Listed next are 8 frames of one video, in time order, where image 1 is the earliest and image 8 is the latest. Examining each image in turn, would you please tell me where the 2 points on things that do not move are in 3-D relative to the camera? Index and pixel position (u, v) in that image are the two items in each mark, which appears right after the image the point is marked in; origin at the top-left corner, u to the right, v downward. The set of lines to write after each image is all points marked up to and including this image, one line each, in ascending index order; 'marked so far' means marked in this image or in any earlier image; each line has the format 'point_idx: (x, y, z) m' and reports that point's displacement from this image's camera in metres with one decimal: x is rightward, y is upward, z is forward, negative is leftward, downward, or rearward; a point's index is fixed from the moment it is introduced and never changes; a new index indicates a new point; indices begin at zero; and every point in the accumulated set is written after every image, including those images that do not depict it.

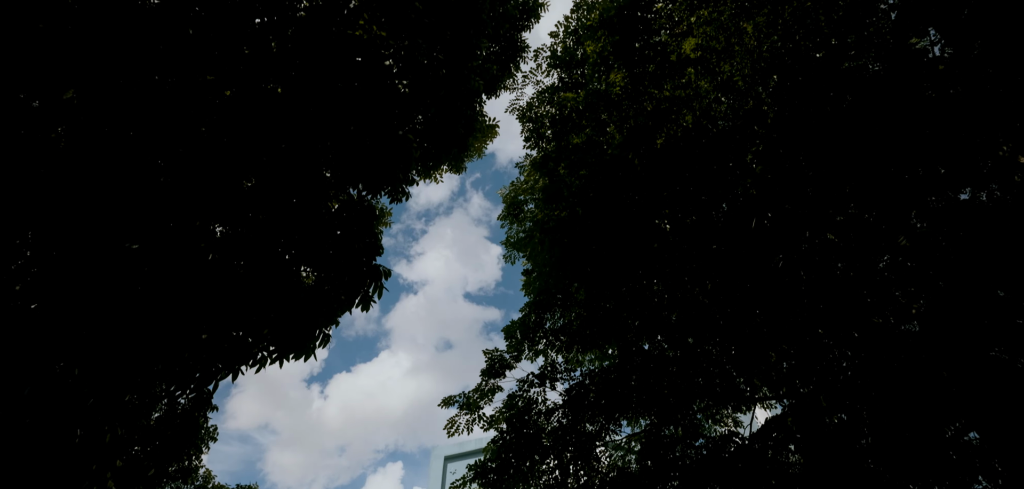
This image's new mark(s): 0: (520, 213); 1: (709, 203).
0: (+0.2, +0.7, +11.2) m
1: (+3.3, +0.8, +9.2) m
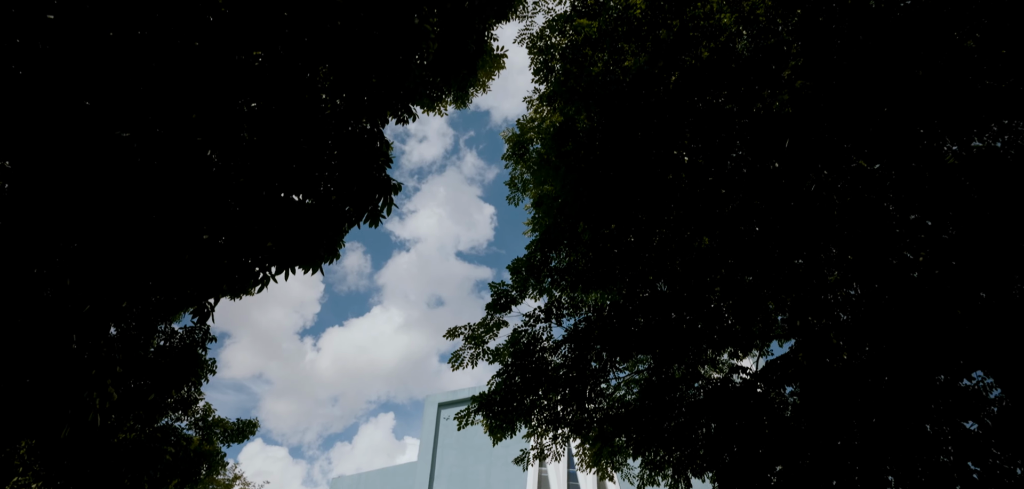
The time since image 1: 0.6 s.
0: (+0.3, +1.8, +10.9) m
1: (+3.4, +1.7, +8.9) m
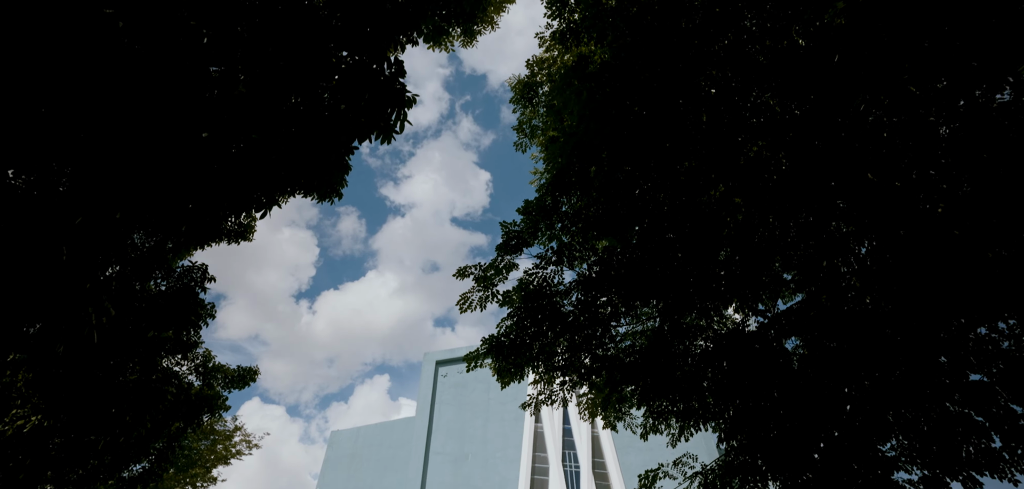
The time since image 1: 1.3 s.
0: (+0.4, +2.8, +10.6) m
1: (+3.5, +2.5, +8.6) m
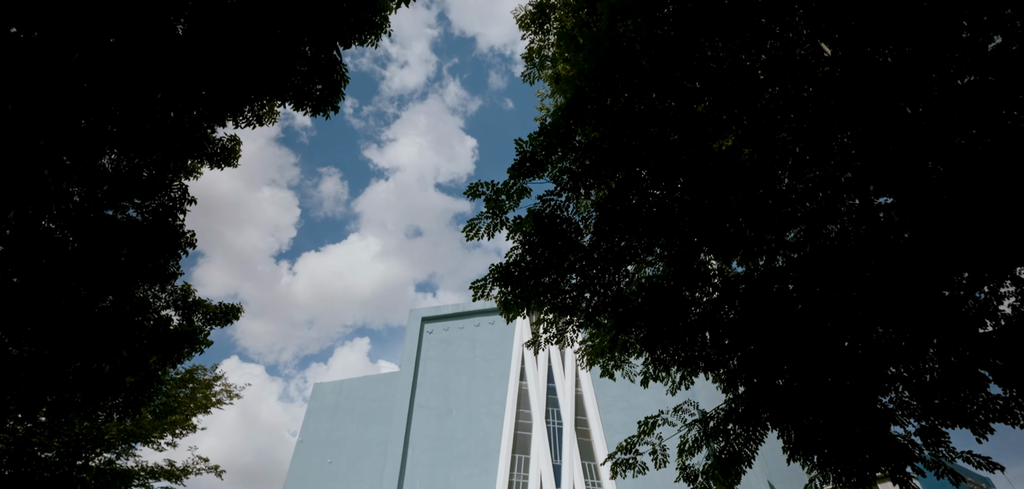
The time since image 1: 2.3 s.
0: (+0.5, +3.8, +9.9) m
1: (+3.7, +3.3, +8.1) m
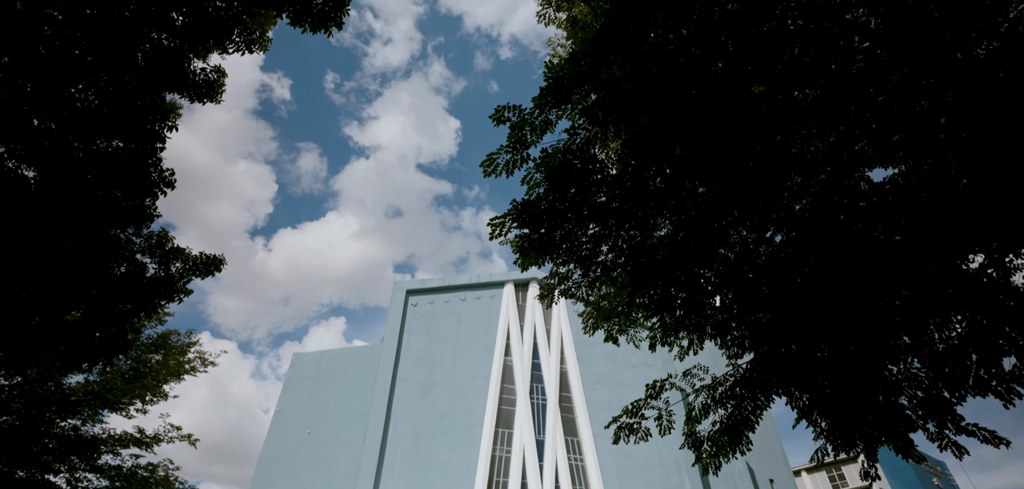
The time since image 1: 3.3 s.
0: (+0.7, +4.5, +9.3) m
1: (+3.9, +3.9, +7.6) m
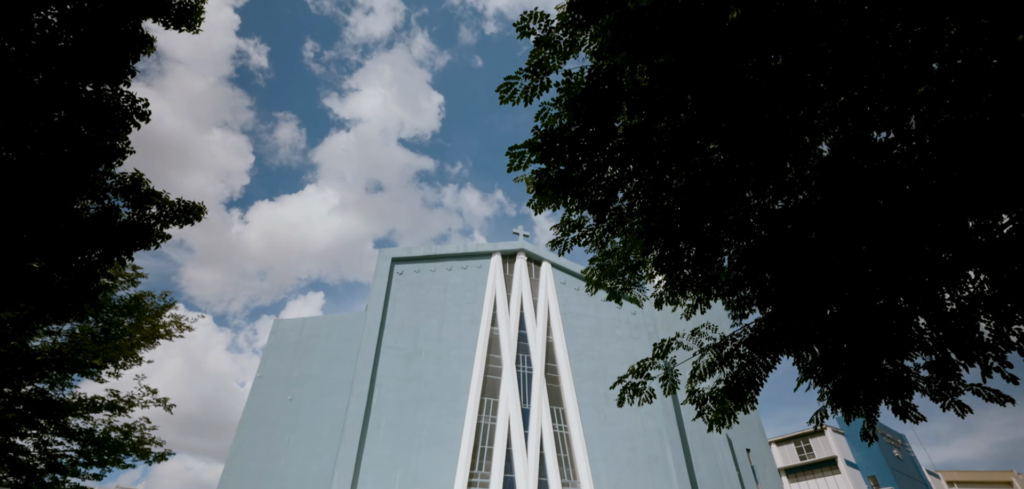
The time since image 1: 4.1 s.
0: (+0.9, +5.3, +8.8) m
1: (+4.1, +4.4, +7.2) m
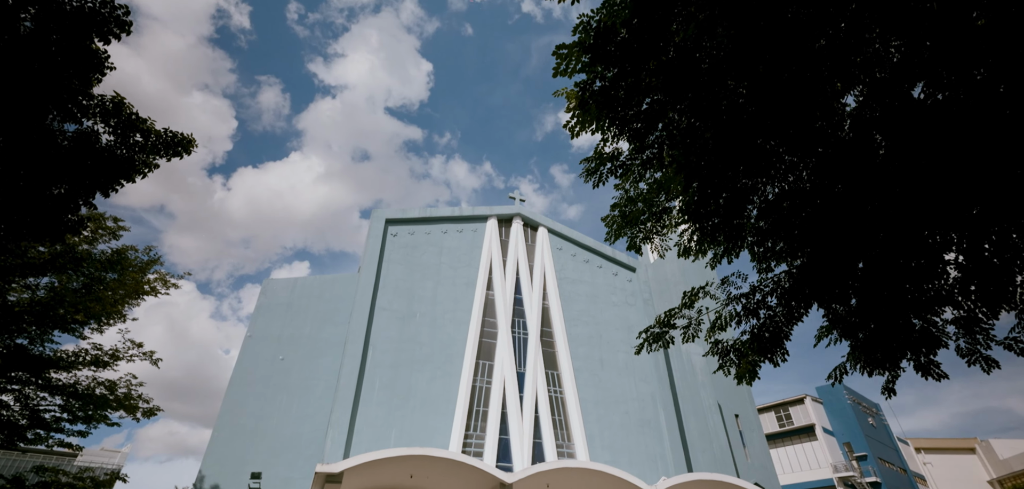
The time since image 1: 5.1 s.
0: (+1.2, +6.1, +8.0) m
1: (+4.5, +5.1, +6.5) m
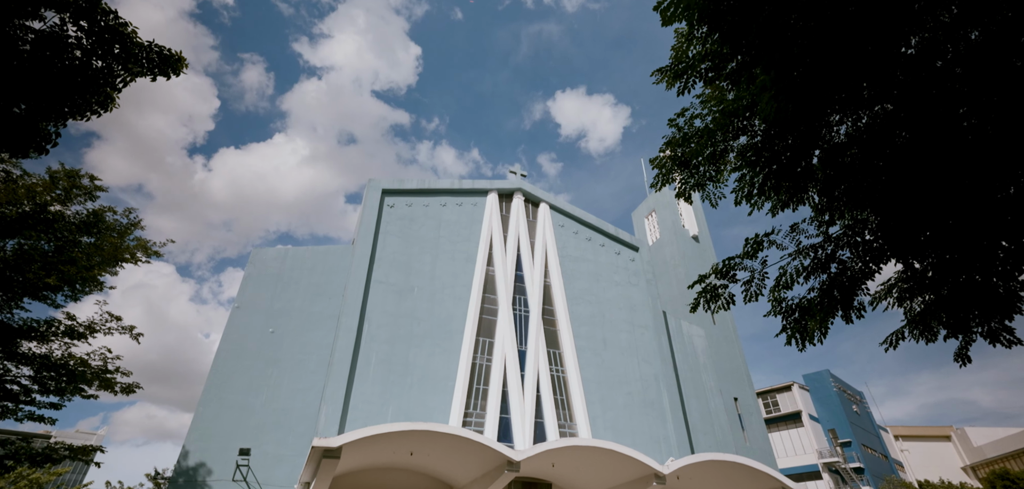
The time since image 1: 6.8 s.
0: (+1.8, +6.8, +7.0) m
1: (+5.1, +5.8, +5.6) m
